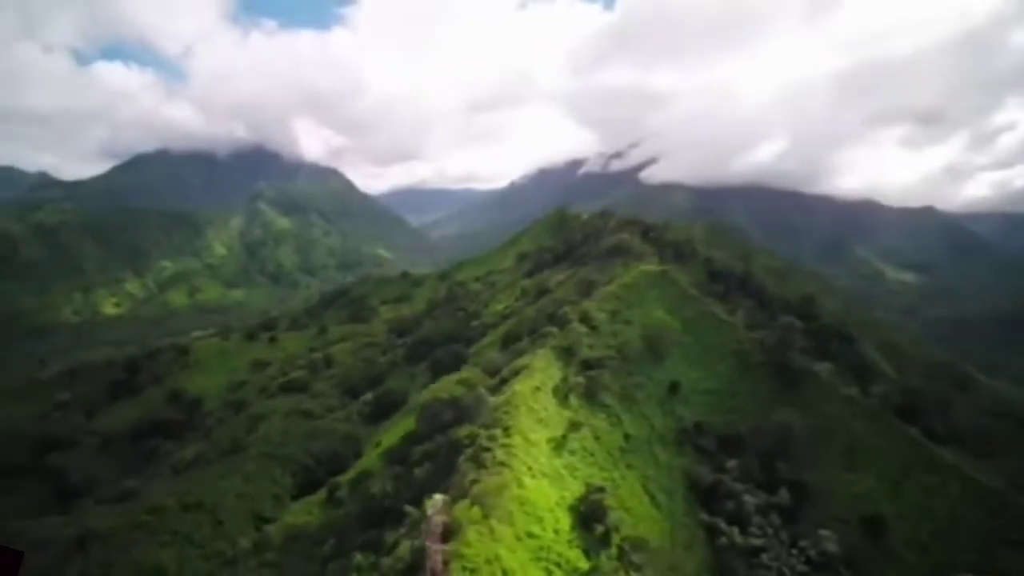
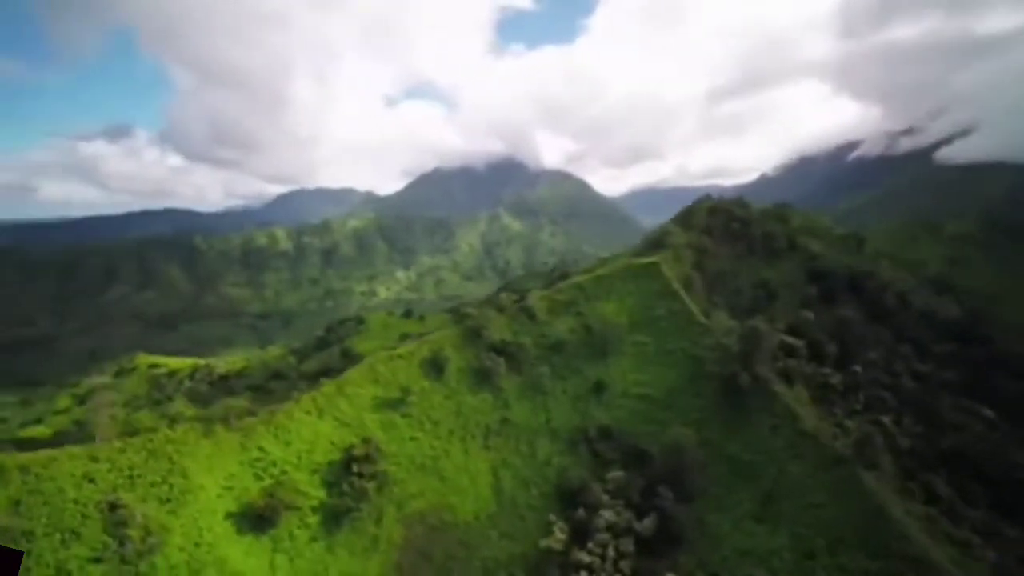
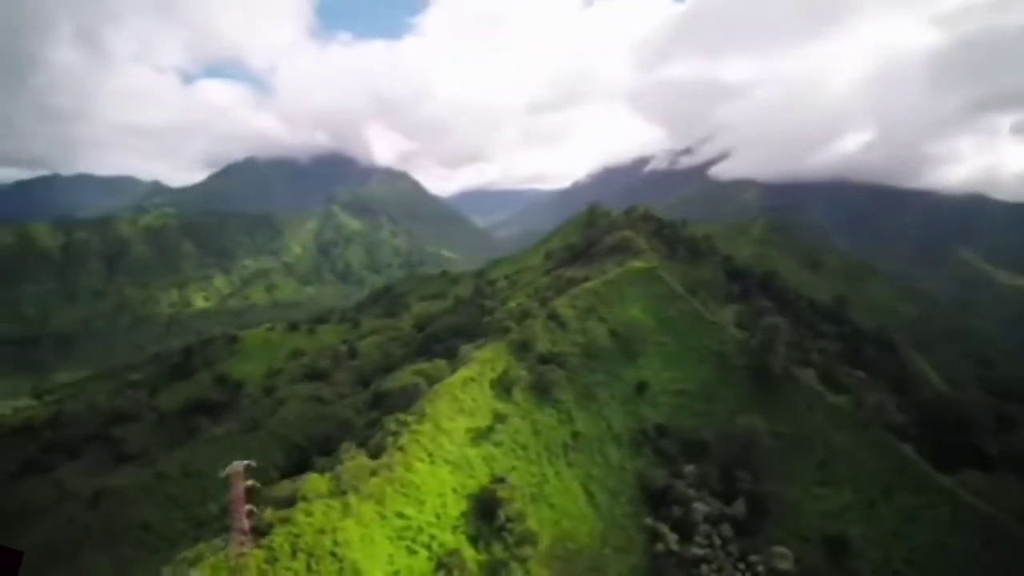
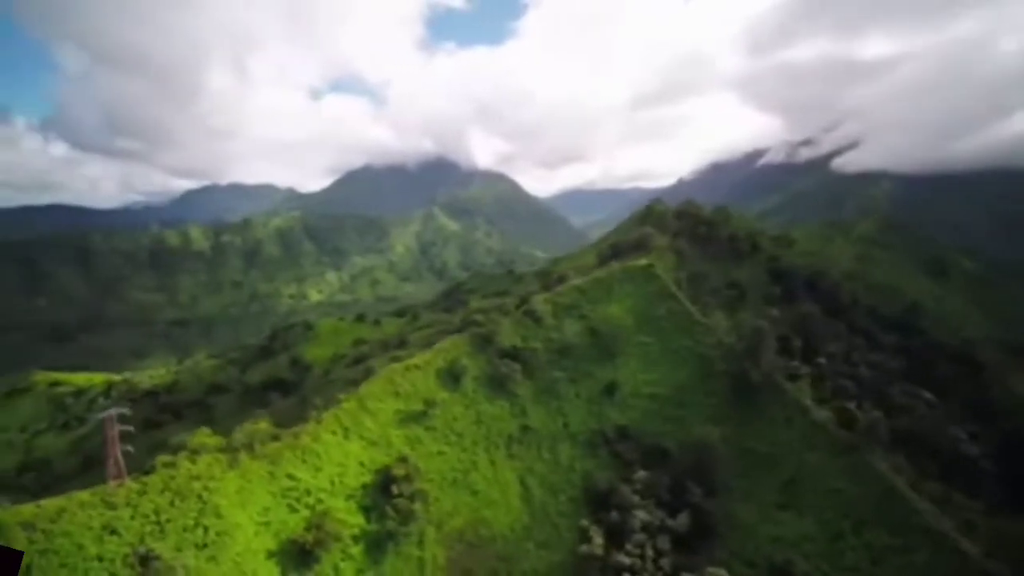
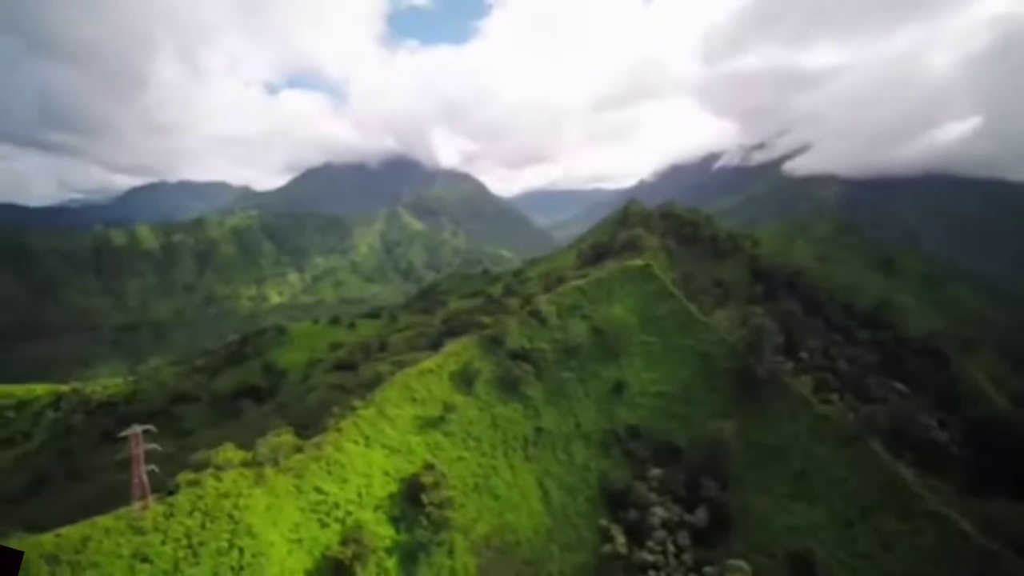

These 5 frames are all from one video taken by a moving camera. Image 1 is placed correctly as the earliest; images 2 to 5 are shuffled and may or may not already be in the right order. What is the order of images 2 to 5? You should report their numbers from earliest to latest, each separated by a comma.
3, 5, 4, 2
